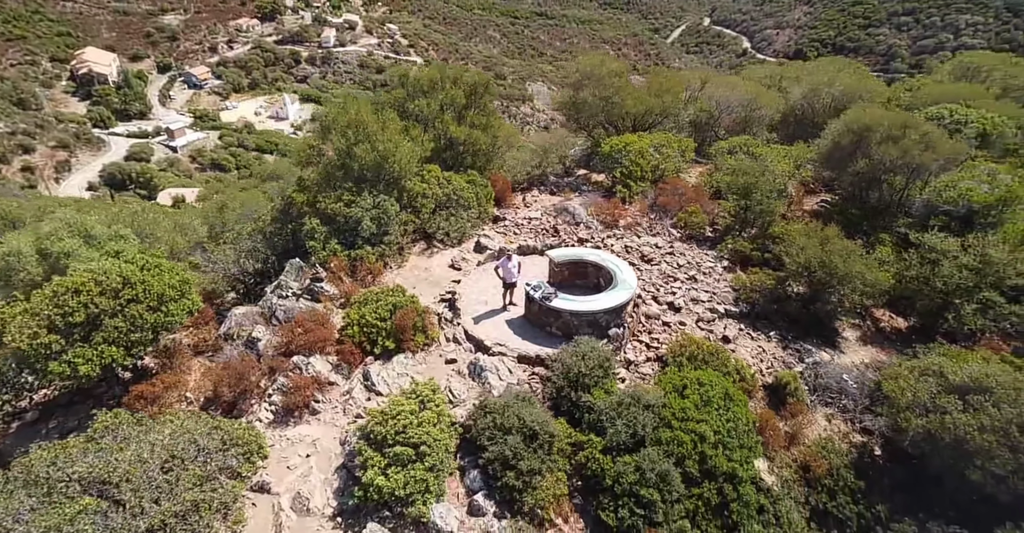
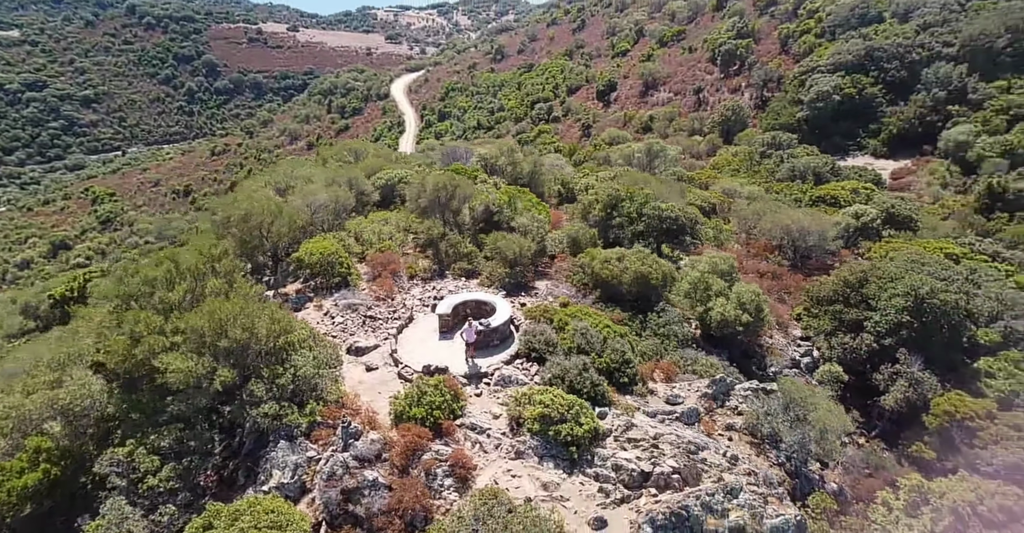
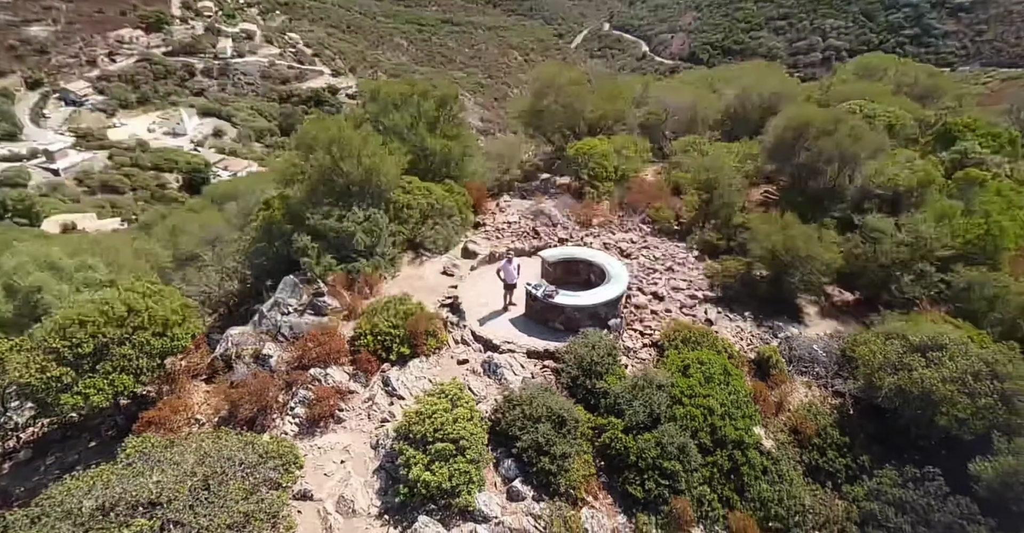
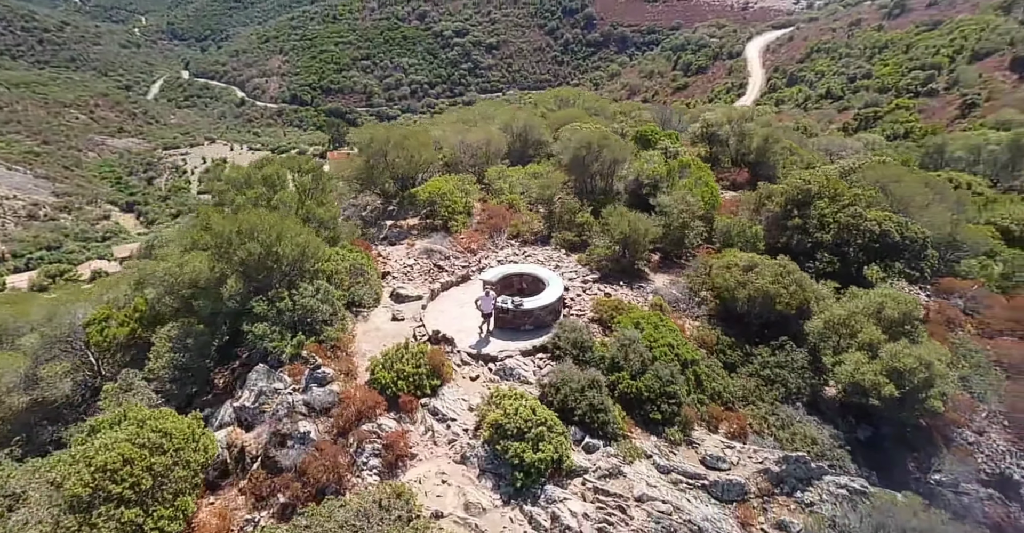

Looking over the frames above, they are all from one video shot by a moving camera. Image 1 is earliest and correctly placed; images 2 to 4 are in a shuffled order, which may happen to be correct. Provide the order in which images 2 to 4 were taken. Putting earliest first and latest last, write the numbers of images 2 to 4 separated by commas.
3, 4, 2
